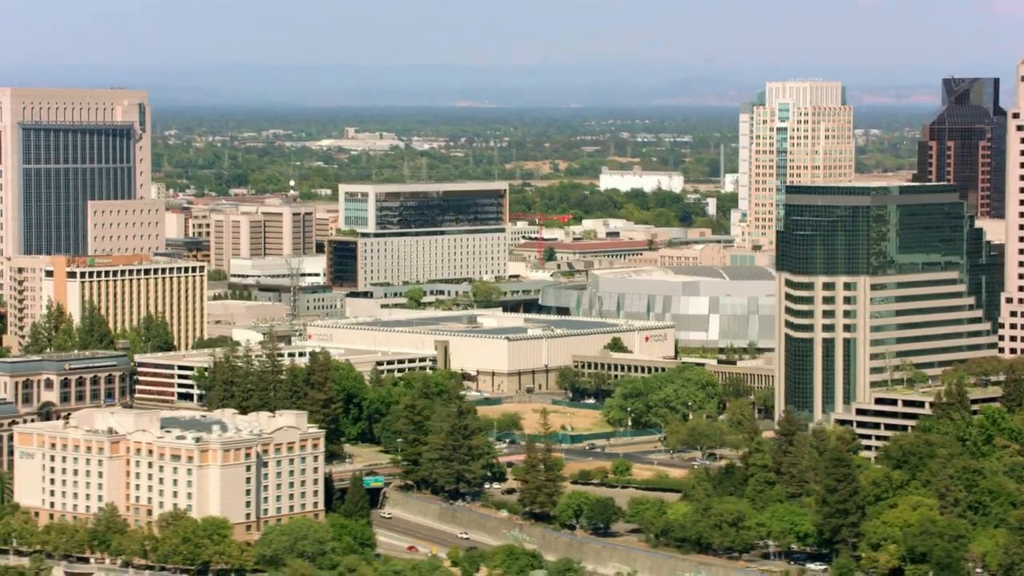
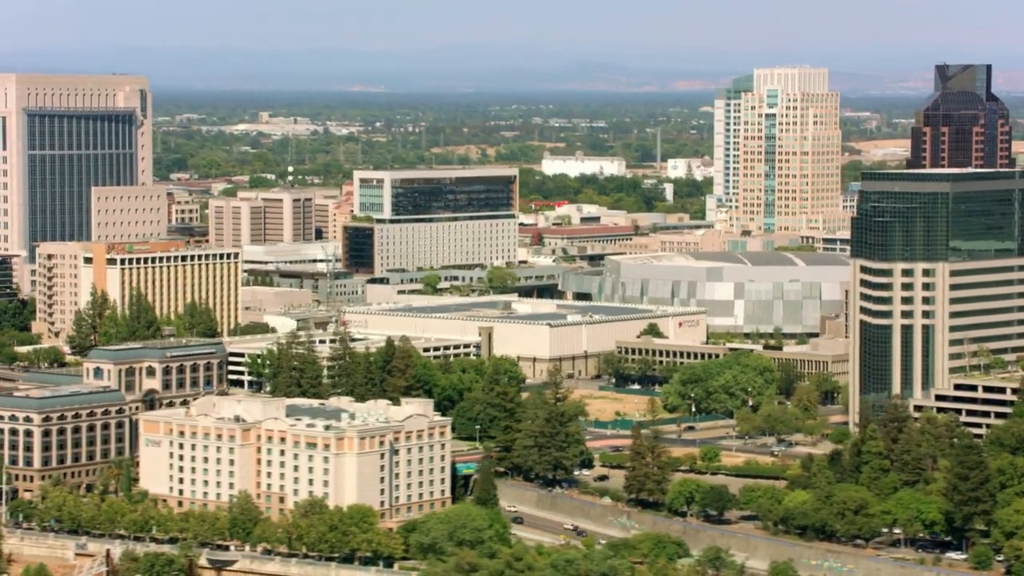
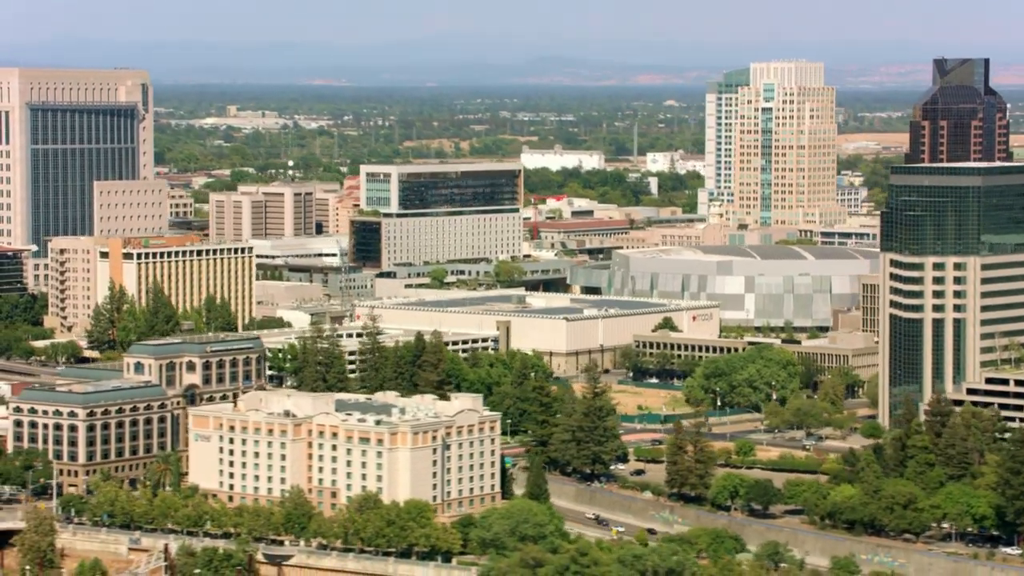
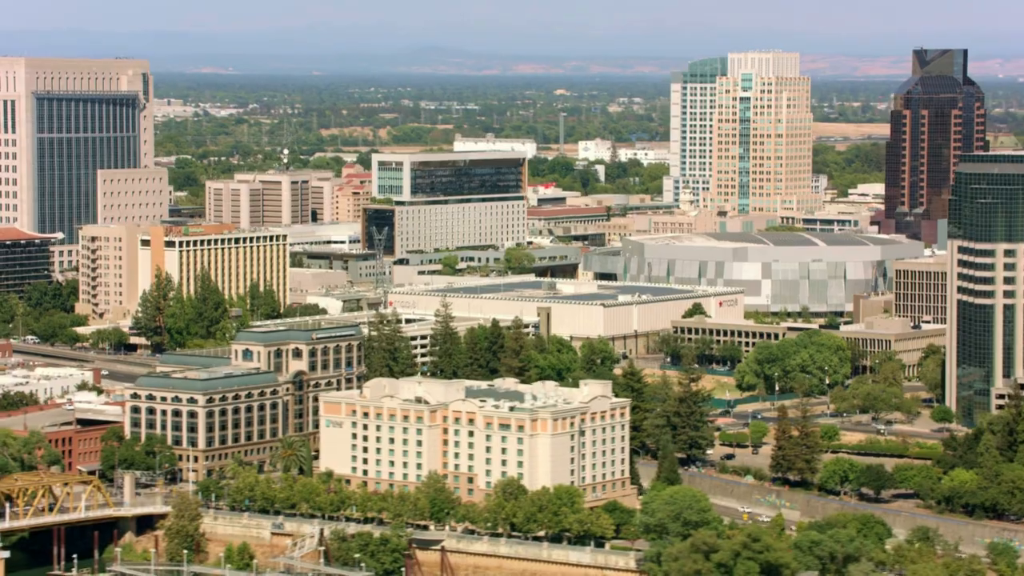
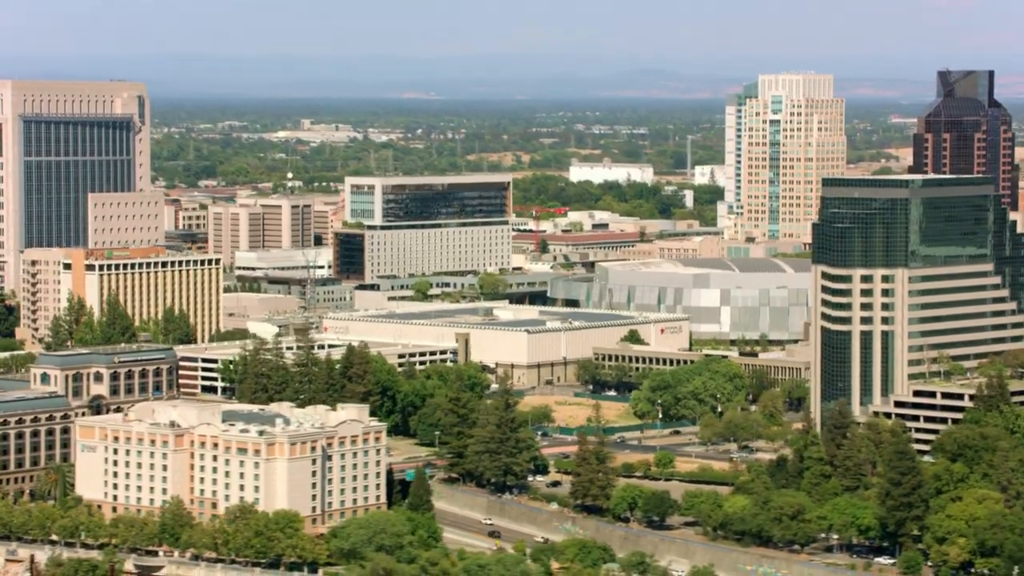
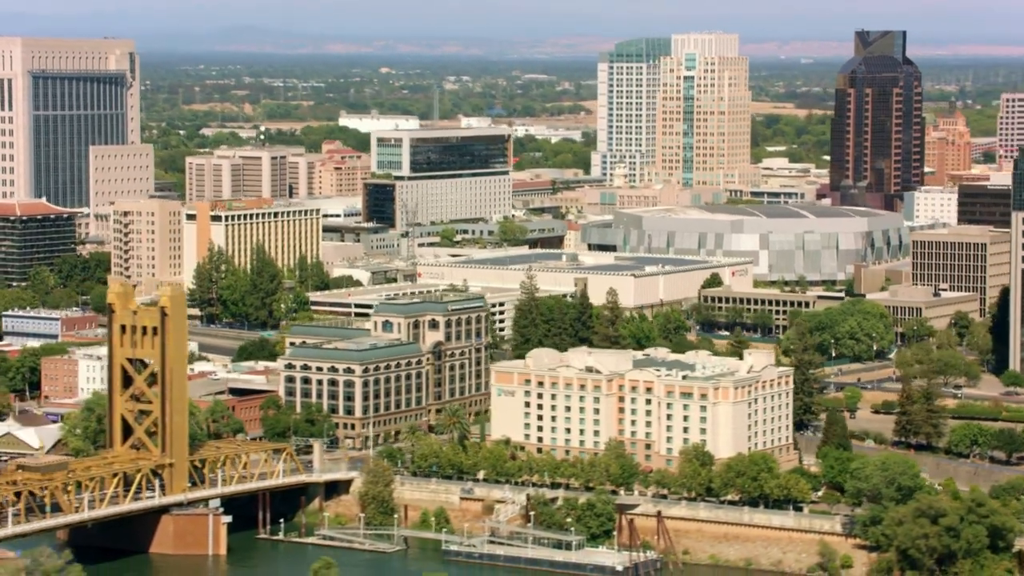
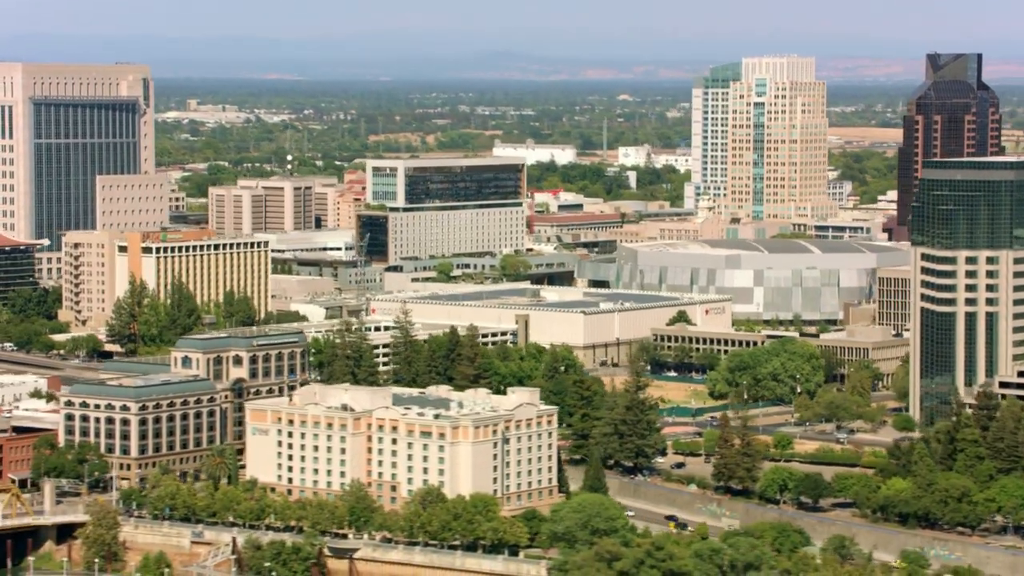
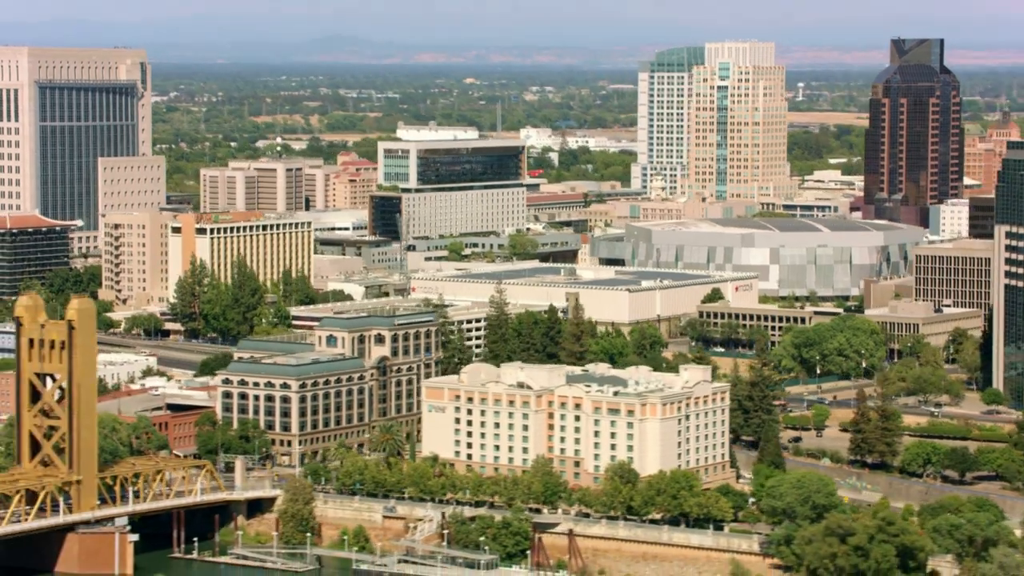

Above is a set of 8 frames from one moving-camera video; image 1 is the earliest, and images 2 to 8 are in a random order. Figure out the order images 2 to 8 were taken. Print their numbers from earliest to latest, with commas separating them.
5, 2, 3, 7, 4, 8, 6
